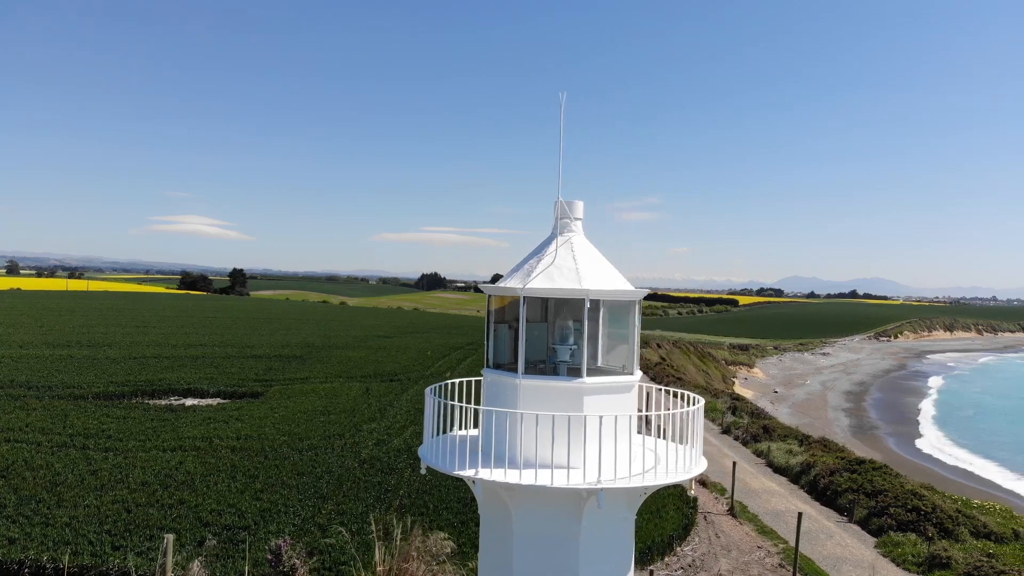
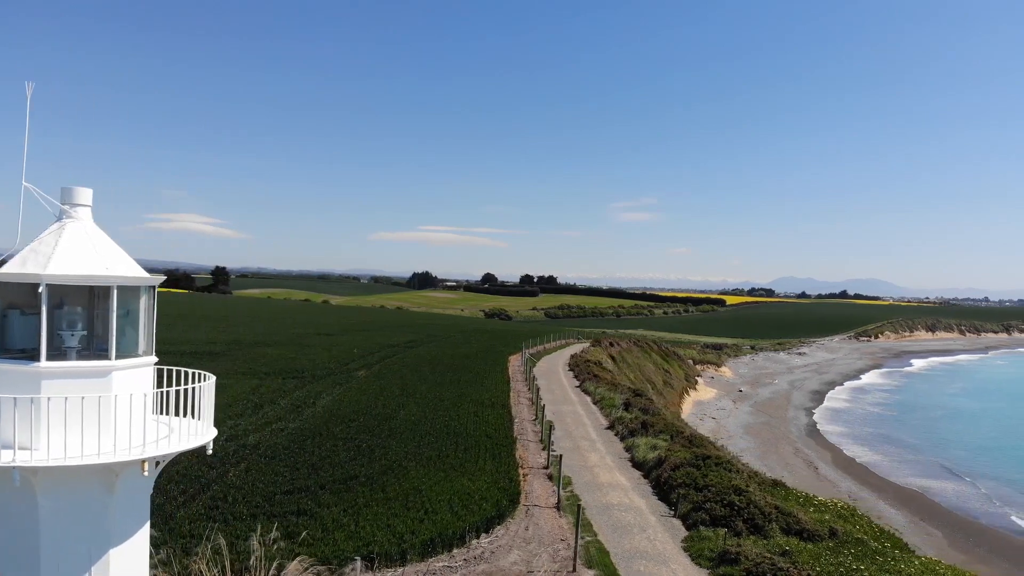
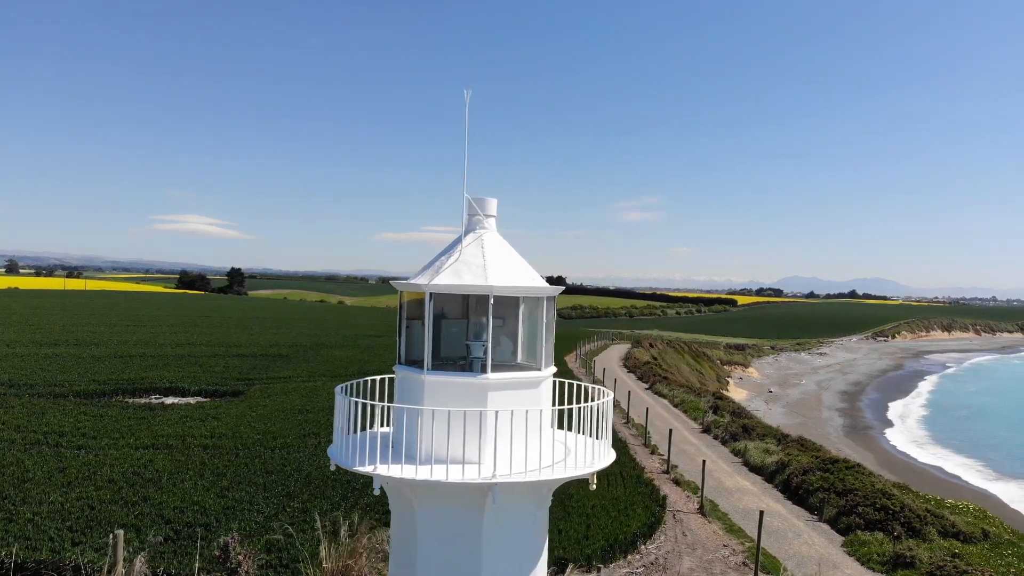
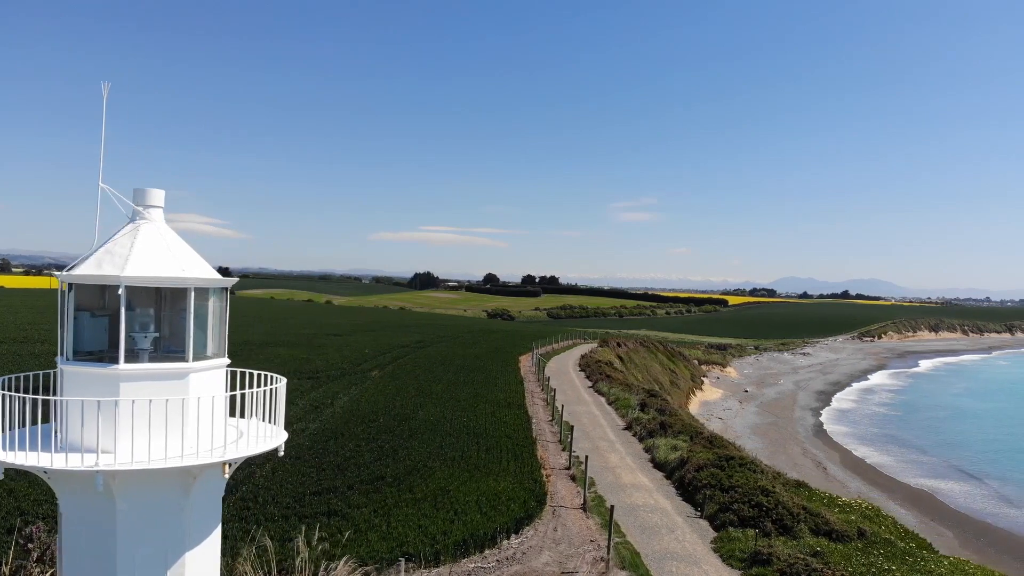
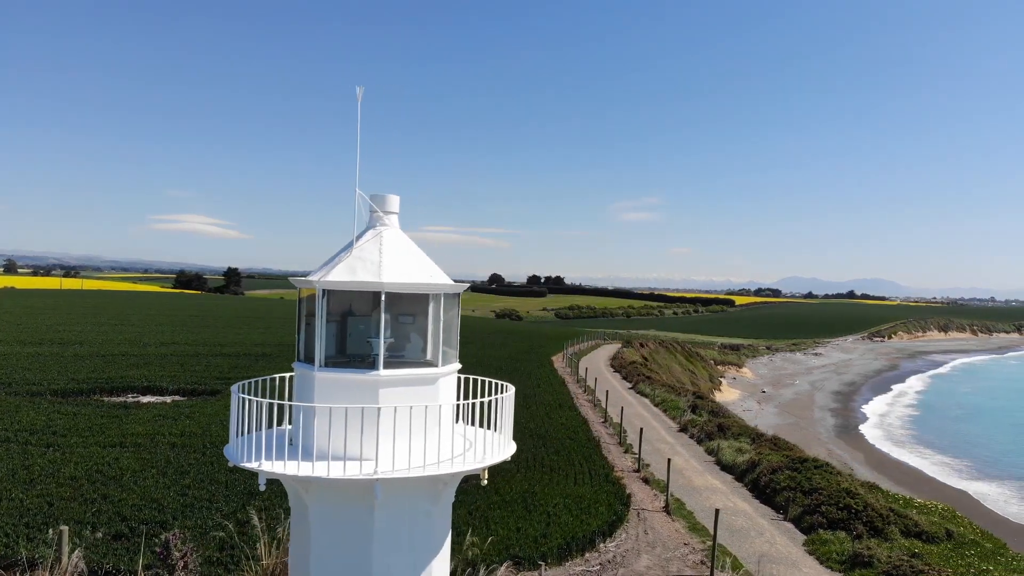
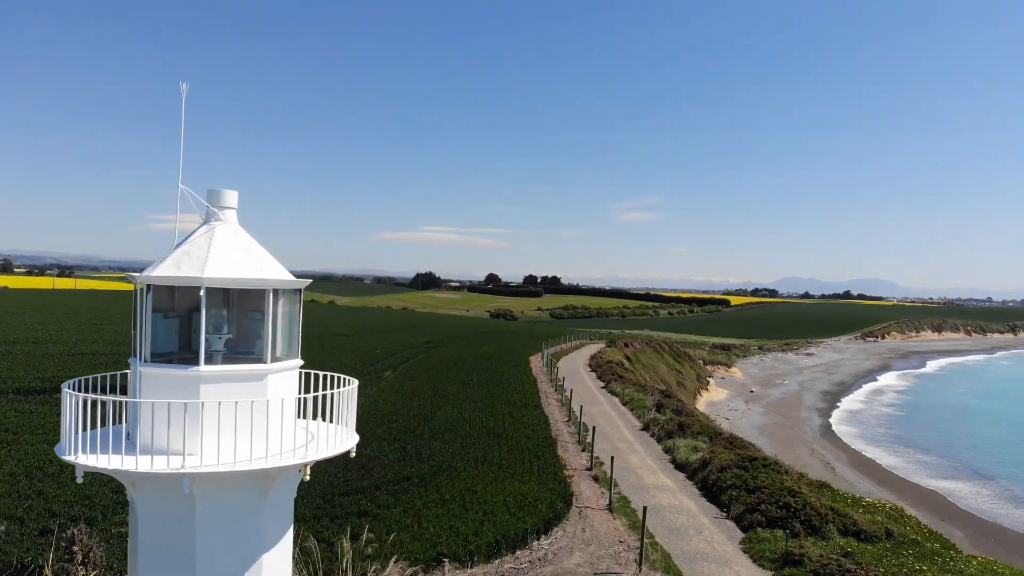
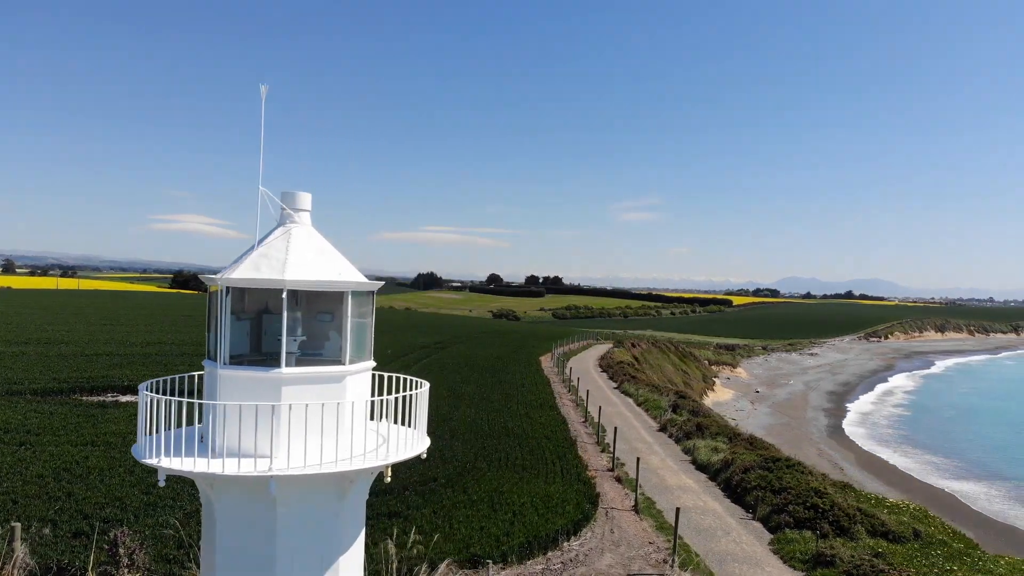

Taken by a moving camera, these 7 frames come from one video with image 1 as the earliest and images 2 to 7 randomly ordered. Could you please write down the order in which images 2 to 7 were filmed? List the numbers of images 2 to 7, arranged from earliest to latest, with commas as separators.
3, 5, 7, 6, 4, 2
